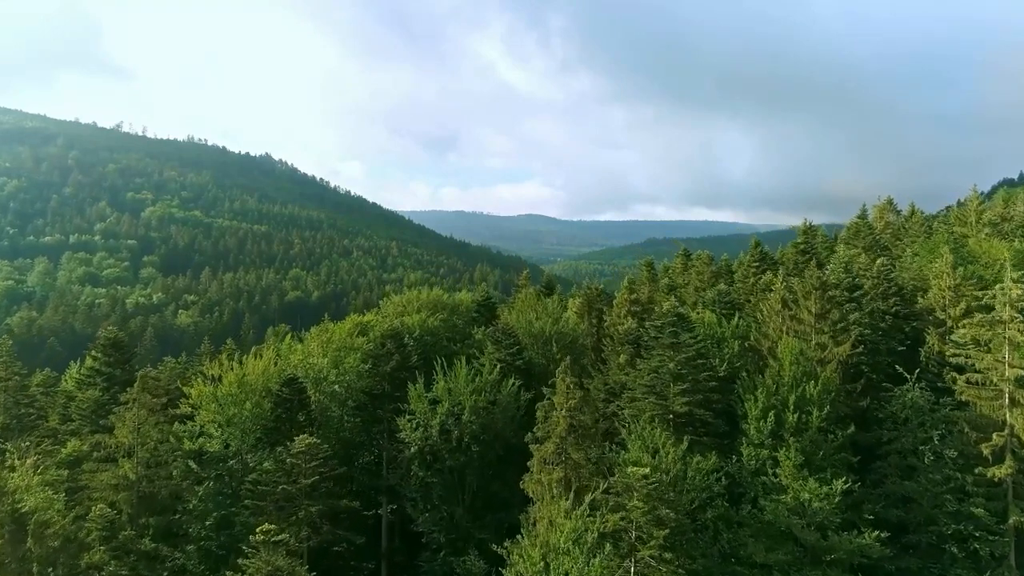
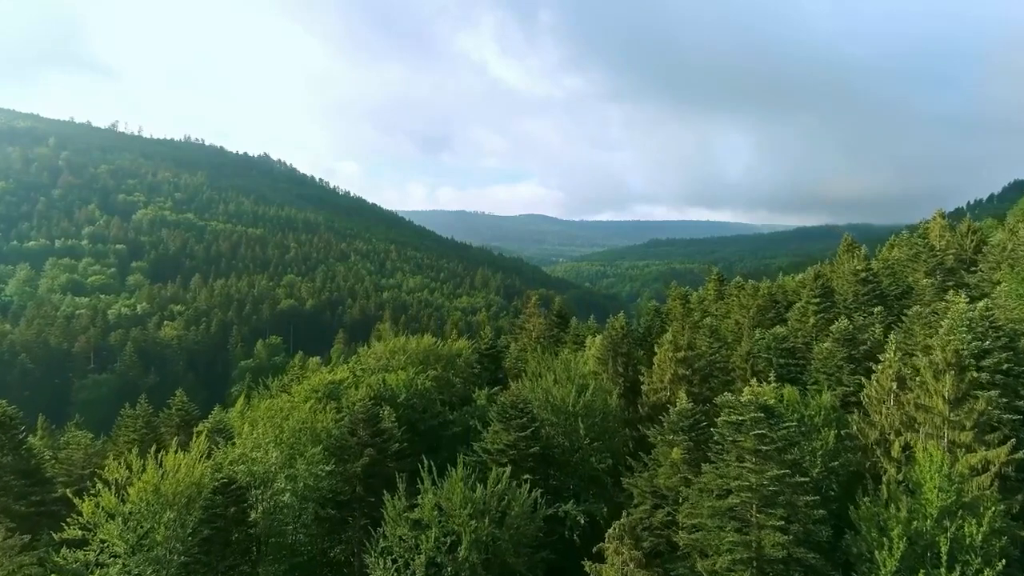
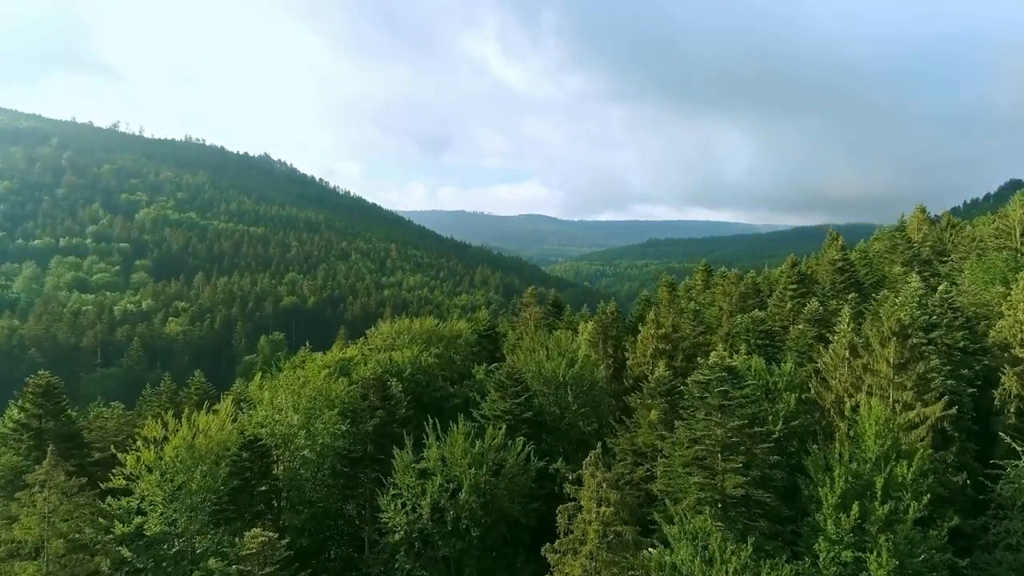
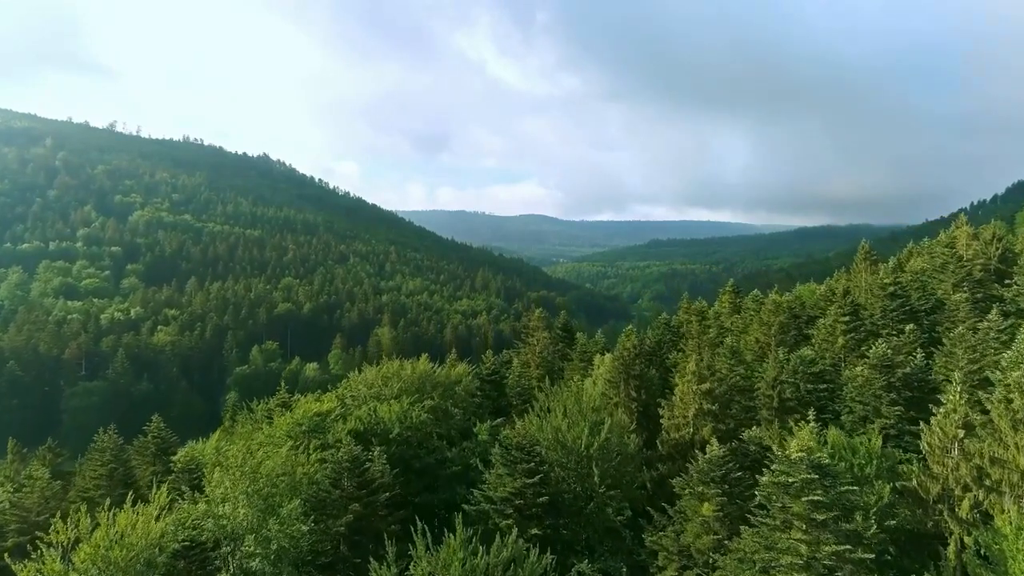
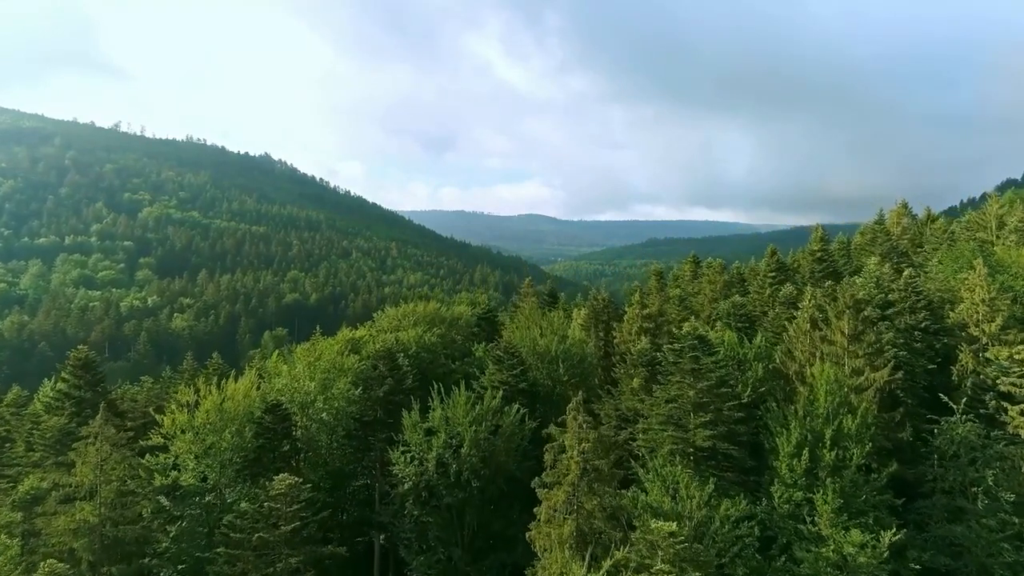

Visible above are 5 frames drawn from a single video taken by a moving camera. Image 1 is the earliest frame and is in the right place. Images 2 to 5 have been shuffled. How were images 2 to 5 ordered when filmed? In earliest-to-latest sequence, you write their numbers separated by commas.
5, 3, 2, 4
